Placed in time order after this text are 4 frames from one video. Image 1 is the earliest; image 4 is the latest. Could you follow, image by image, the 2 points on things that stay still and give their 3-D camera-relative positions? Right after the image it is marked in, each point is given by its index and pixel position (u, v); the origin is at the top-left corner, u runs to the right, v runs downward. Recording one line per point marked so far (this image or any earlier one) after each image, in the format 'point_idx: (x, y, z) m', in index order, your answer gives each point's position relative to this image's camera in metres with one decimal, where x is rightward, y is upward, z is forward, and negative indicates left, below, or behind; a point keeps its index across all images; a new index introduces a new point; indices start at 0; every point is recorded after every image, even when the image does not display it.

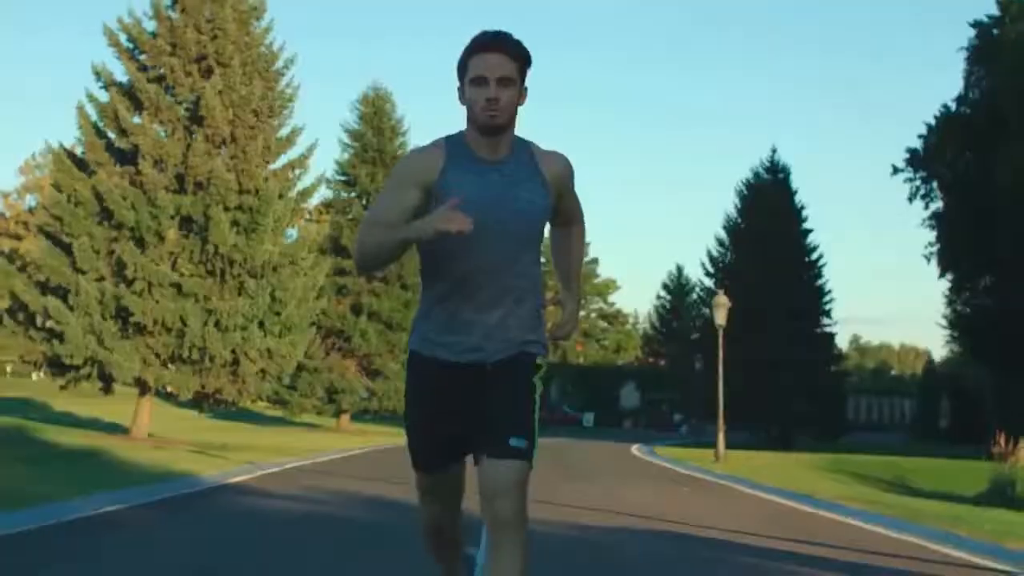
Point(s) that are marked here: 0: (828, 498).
0: (+3.7, -2.5, +18.1) m
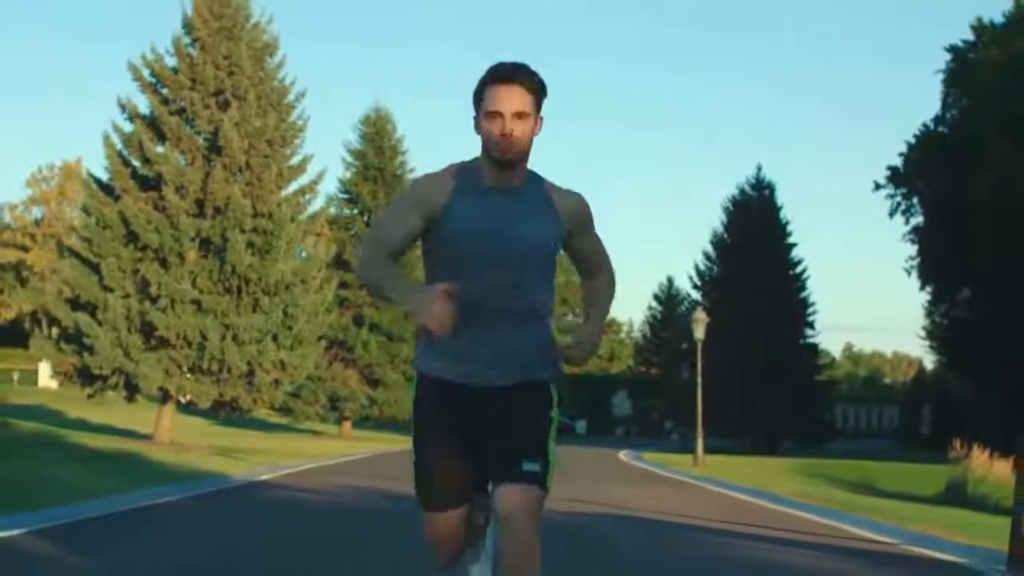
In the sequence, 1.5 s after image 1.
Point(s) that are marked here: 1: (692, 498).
0: (+3.6, -2.7, +19.5) m
1: (+2.3, -2.6, +19.5) m
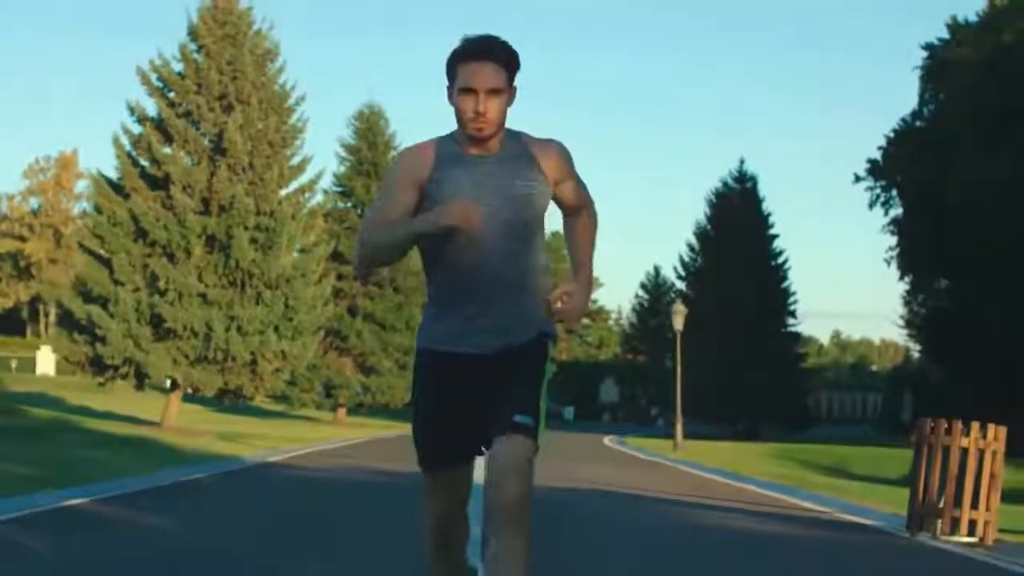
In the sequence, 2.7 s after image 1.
0: (+3.5, -2.6, +20.5) m
1: (+2.1, -2.6, +20.6) m
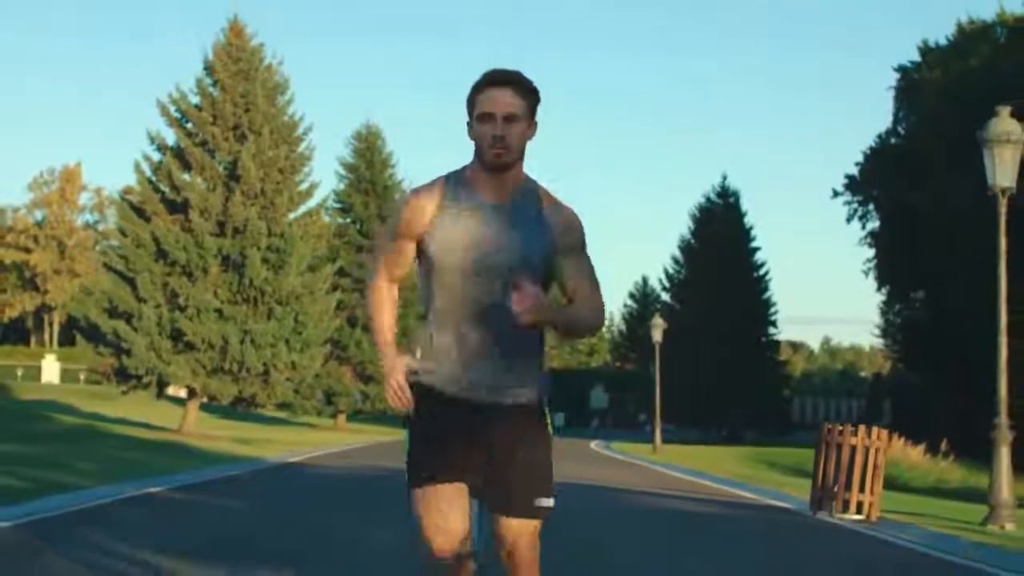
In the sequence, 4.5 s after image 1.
0: (+3.4, -2.8, +22.2) m
1: (+2.0, -2.8, +22.2) m
